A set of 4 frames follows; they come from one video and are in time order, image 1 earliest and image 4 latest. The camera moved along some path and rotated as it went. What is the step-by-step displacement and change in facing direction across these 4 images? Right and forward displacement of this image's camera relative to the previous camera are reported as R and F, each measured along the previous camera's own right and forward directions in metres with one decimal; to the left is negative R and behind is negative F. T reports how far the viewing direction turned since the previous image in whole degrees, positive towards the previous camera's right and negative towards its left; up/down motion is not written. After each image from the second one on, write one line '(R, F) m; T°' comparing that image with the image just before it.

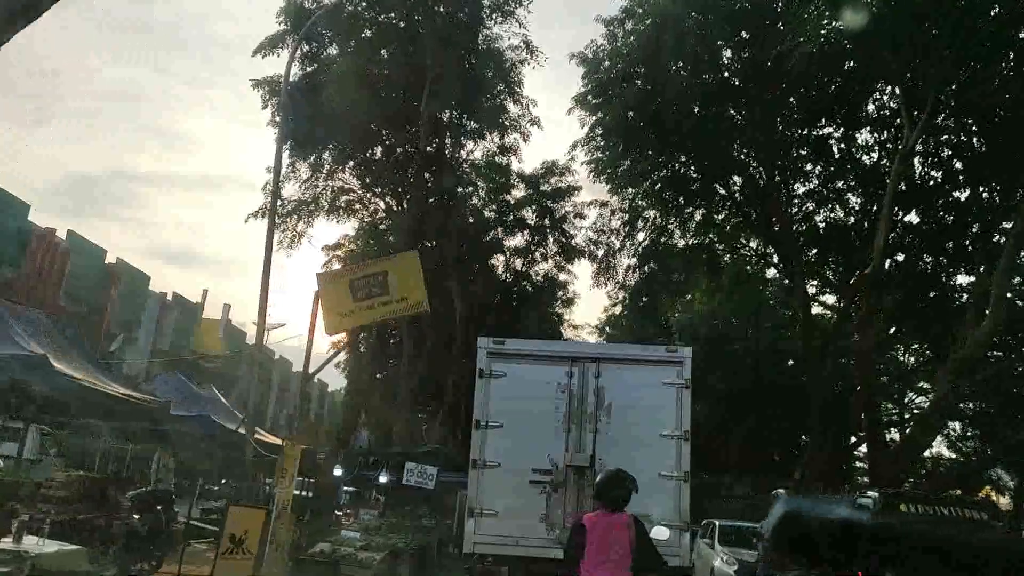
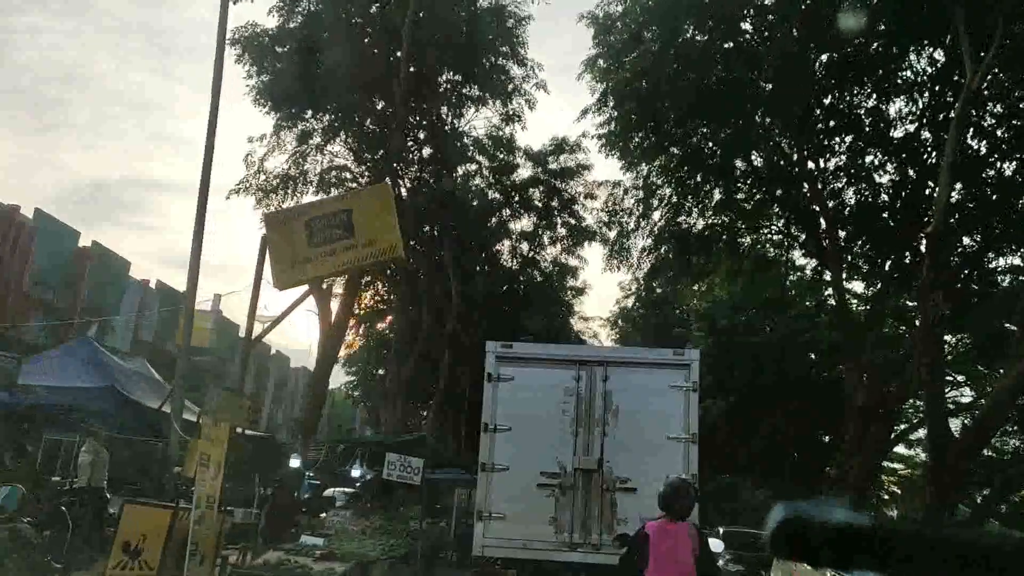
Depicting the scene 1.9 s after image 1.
(0.0, +1.2) m; -1°
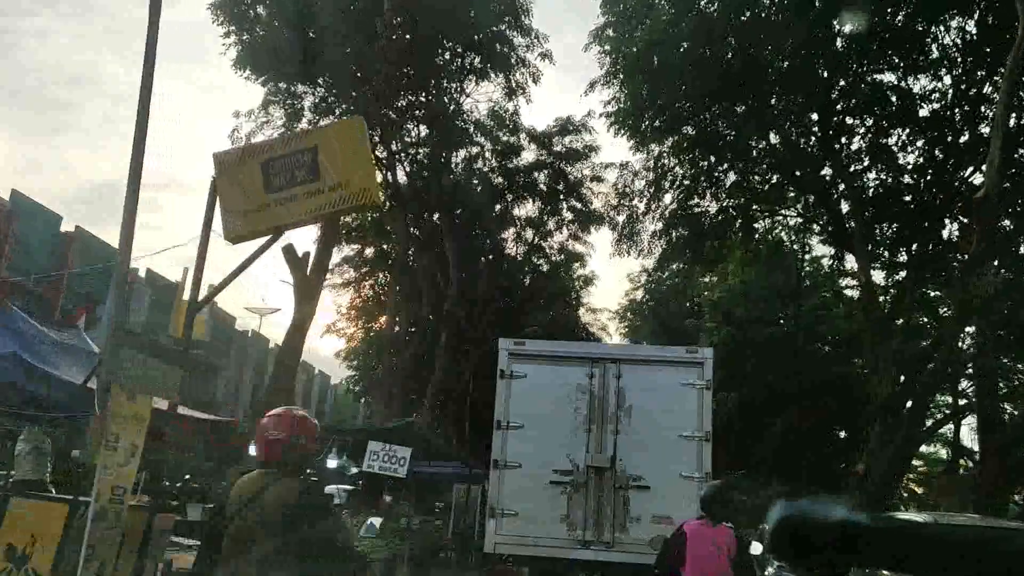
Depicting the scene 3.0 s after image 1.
(+0.1, +0.8) m; 0°
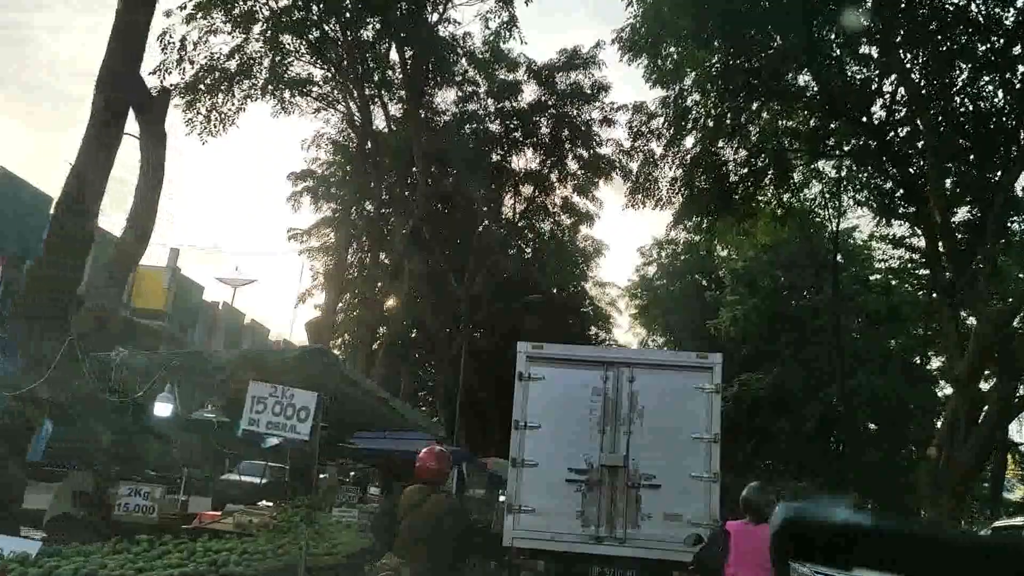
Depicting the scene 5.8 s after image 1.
(+0.1, +2.1) m; 0°
